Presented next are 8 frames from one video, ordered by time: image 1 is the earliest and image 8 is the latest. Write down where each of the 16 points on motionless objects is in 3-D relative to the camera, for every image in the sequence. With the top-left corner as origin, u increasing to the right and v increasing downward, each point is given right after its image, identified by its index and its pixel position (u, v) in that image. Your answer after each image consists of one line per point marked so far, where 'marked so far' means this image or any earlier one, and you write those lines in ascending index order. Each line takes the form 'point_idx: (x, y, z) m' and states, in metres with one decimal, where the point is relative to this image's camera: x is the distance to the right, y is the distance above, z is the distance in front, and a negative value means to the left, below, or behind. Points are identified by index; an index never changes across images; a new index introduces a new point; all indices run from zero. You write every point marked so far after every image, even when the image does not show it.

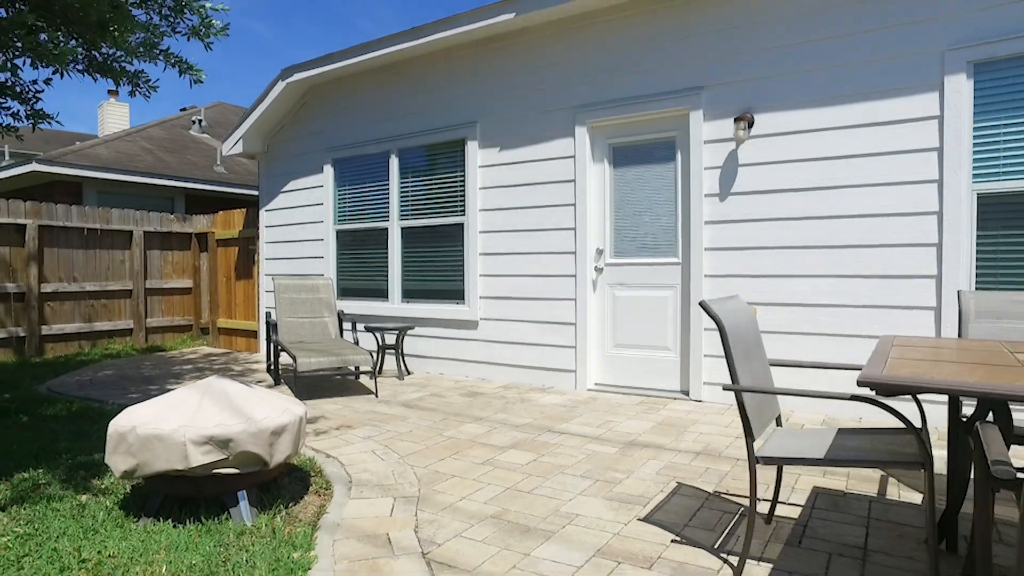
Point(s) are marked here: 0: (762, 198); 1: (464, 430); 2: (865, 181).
0: (+1.6, +0.6, +4.3) m
1: (-0.3, -0.8, +3.6) m
2: (+2.2, +0.7, +4.0) m
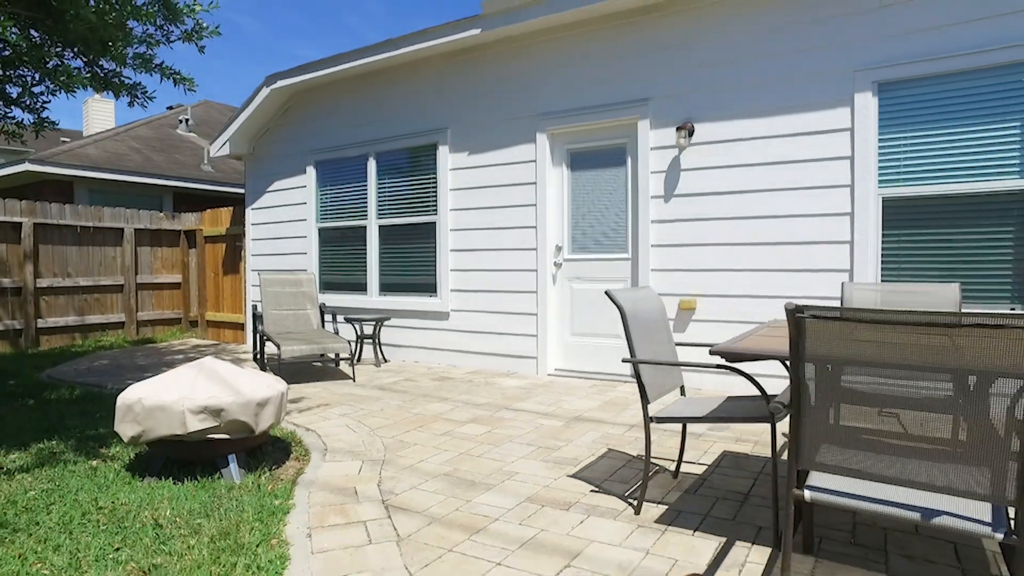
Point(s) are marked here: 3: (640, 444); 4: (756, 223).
0: (+1.4, +0.6, +4.7) m
1: (-0.5, -0.8, +4.1) m
2: (+1.9, +0.7, +4.4) m
3: (+0.6, -0.8, +3.3) m
4: (+1.7, +0.5, +4.5) m
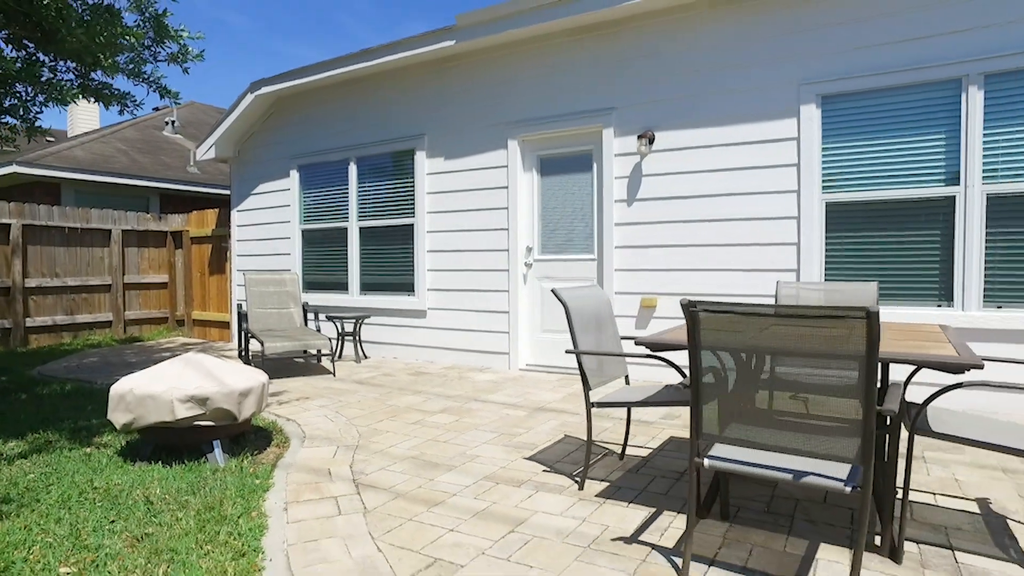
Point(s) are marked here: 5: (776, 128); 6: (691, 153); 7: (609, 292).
0: (+1.2, +0.7, +5.0) m
1: (-0.7, -0.8, +4.3) m
2: (+1.7, +0.7, +4.7) m
3: (+0.4, -0.8, +3.6) m
4: (+1.5, +0.5, +4.8) m
5: (+1.9, +1.1, +4.6) m
6: (+1.4, +1.0, +4.9) m
7: (+0.8, 0.0, +5.4) m
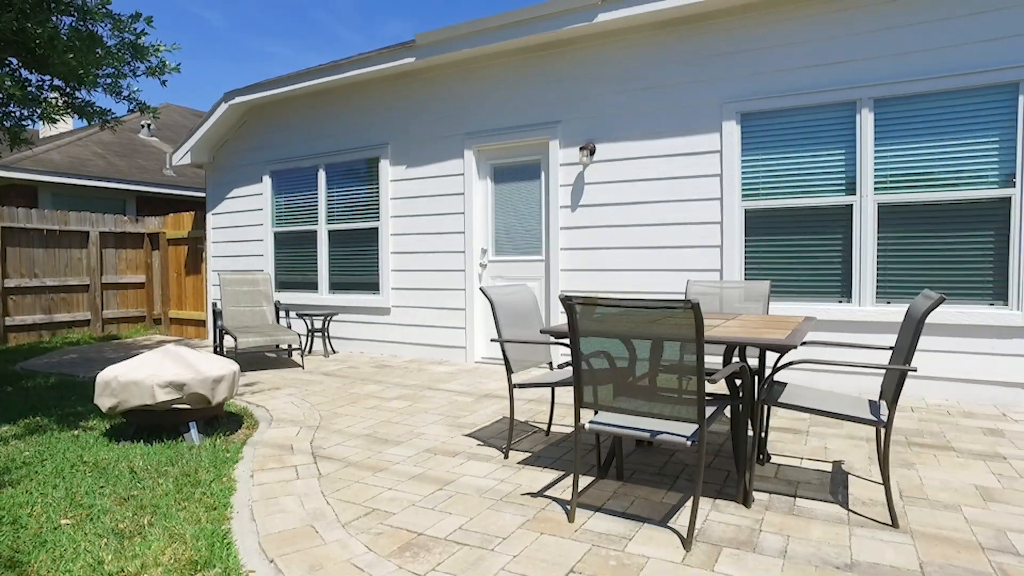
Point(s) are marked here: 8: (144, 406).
0: (+0.8, +0.7, +5.5) m
1: (-1.1, -0.7, +4.8) m
2: (+1.3, +0.7, +5.2) m
3: (+0.1, -0.8, +4.1) m
4: (+1.1, +0.5, +5.4) m
5: (+1.5, +1.2, +5.1) m
6: (+1.0, +1.0, +5.4) m
7: (+0.4, 0.0, +5.8) m
8: (-1.9, -0.6, +3.3) m
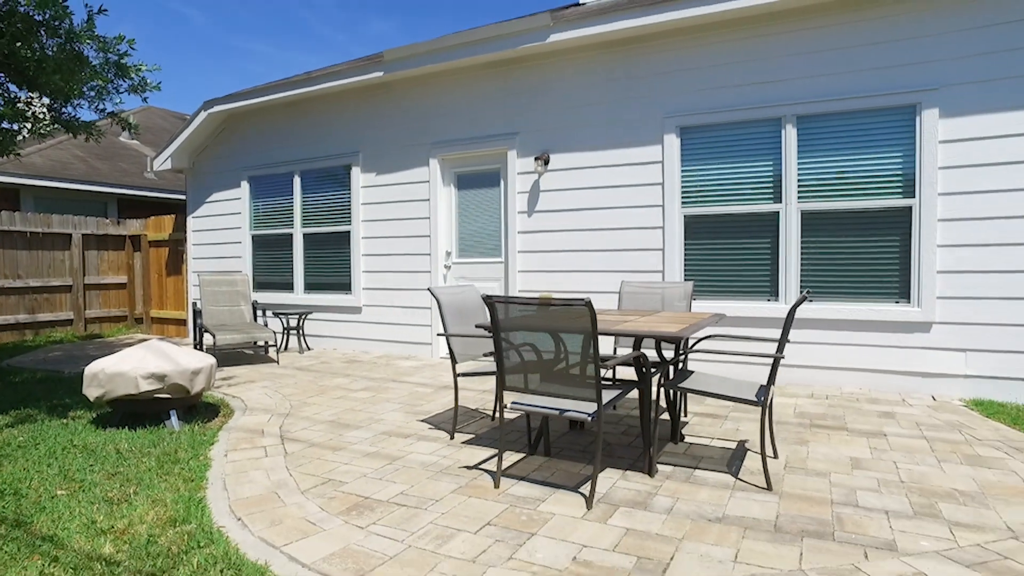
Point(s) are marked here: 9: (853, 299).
0: (+0.4, +0.7, +6.0) m
1: (-1.4, -0.8, +5.2) m
2: (+0.9, +0.7, +5.7) m
3: (-0.2, -0.8, +4.5) m
4: (+0.7, +0.5, +5.8) m
5: (+1.1, +1.2, +5.6) m
6: (+0.6, +1.0, +5.9) m
7: (0.0, 0.0, +6.3) m
8: (-2.2, -0.6, +3.7) m
9: (+2.6, -0.1, +5.0) m
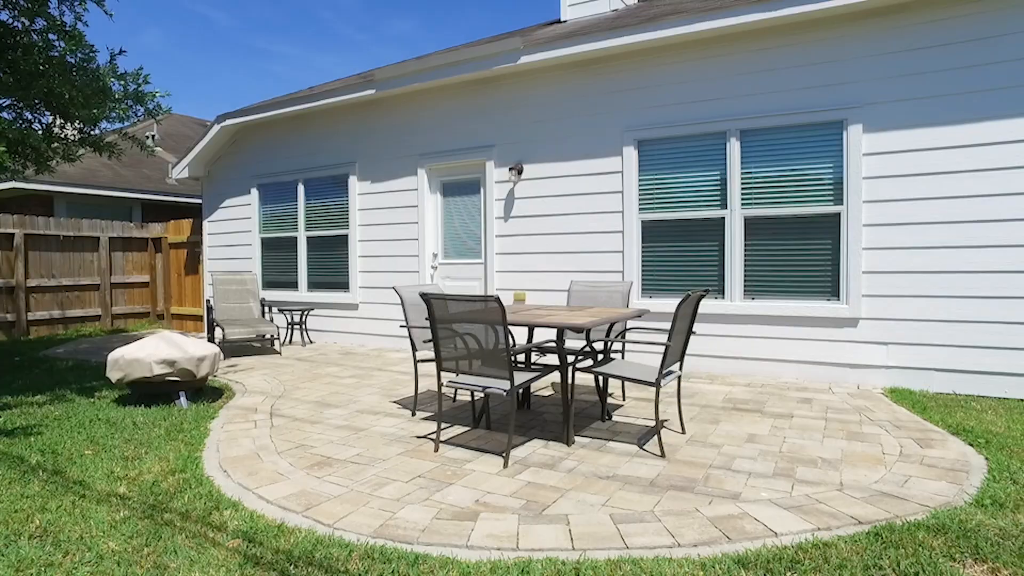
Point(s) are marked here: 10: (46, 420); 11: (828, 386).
0: (+0.2, +0.7, +6.6) m
1: (-1.7, -0.7, +5.9) m
2: (+0.7, +0.7, +6.3) m
3: (-0.5, -0.8, +5.1) m
4: (+0.5, +0.5, +6.4) m
5: (+0.9, +1.2, +6.2) m
6: (+0.4, +1.1, +6.4) m
7: (-0.2, 0.0, +6.9) m
8: (-2.5, -0.6, +4.4) m
9: (+2.3, -0.1, +5.5) m
10: (-3.0, -0.9, +4.2) m
11: (+2.6, -0.8, +5.3) m
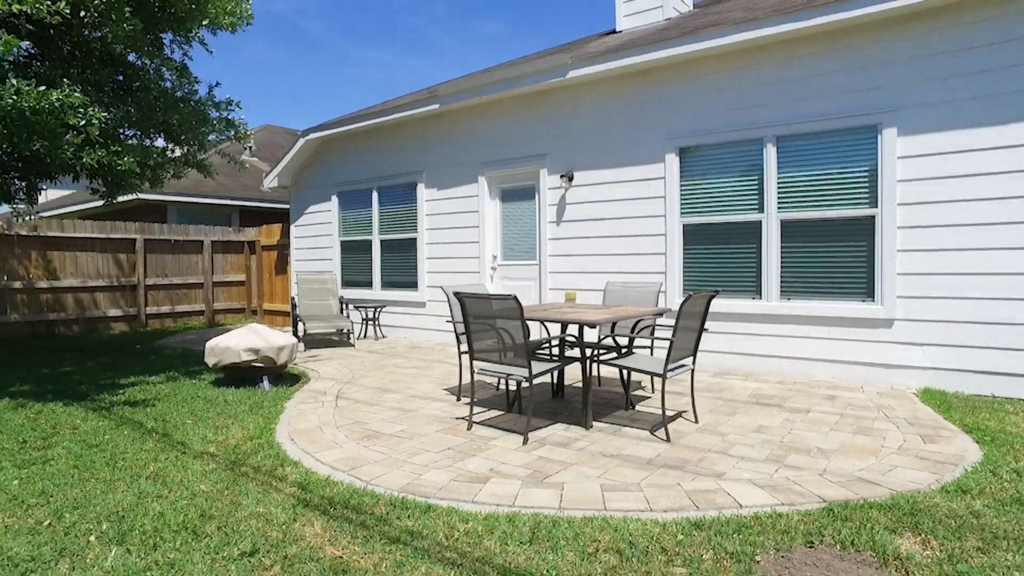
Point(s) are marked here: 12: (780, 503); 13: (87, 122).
0: (+0.7, +0.7, +7.0) m
1: (-1.2, -0.7, +6.5) m
2: (+1.2, +0.7, +6.6) m
3: (-0.1, -0.8, +5.7) m
4: (+1.0, +0.5, +6.8) m
5: (+1.4, +1.2, +6.5) m
6: (+0.9, +1.1, +6.8) m
7: (+0.4, 0.0, +7.4) m
8: (-2.2, -0.6, +5.2) m
9: (+2.7, -0.1, +5.7) m
10: (-2.7, -0.8, +5.1) m
11: (+3.0, -0.8, +5.5) m
12: (+1.2, -0.9, +2.8) m
13: (-3.3, +1.3, +5.0) m
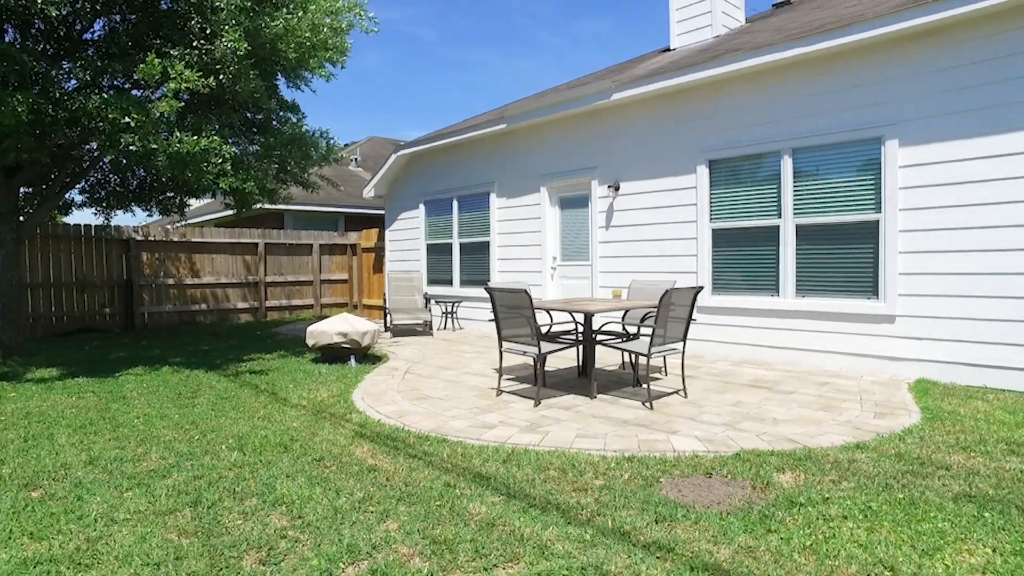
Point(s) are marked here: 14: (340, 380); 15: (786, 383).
0: (+1.3, +0.7, +7.9) m
1: (-0.7, -0.7, +7.7) m
2: (+1.8, +0.8, +7.4) m
3: (+0.3, -0.7, +6.7) m
4: (+1.6, +0.5, +7.6) m
5: (+1.9, +1.2, +7.3) m
6: (+1.5, +1.1, +7.7) m
7: (+1.0, 0.0, +8.3) m
8: (-1.9, -0.6, +6.5) m
9: (+3.1, -0.1, +6.2) m
10: (-2.4, -0.8, +6.5) m
11: (+3.3, -0.8, +6.0) m
12: (+1.1, -0.9, +3.7) m
13: (-2.9, +1.3, +6.6) m
14: (-1.5, -0.8, +5.8) m
15: (+2.3, -0.8, +5.5) m
